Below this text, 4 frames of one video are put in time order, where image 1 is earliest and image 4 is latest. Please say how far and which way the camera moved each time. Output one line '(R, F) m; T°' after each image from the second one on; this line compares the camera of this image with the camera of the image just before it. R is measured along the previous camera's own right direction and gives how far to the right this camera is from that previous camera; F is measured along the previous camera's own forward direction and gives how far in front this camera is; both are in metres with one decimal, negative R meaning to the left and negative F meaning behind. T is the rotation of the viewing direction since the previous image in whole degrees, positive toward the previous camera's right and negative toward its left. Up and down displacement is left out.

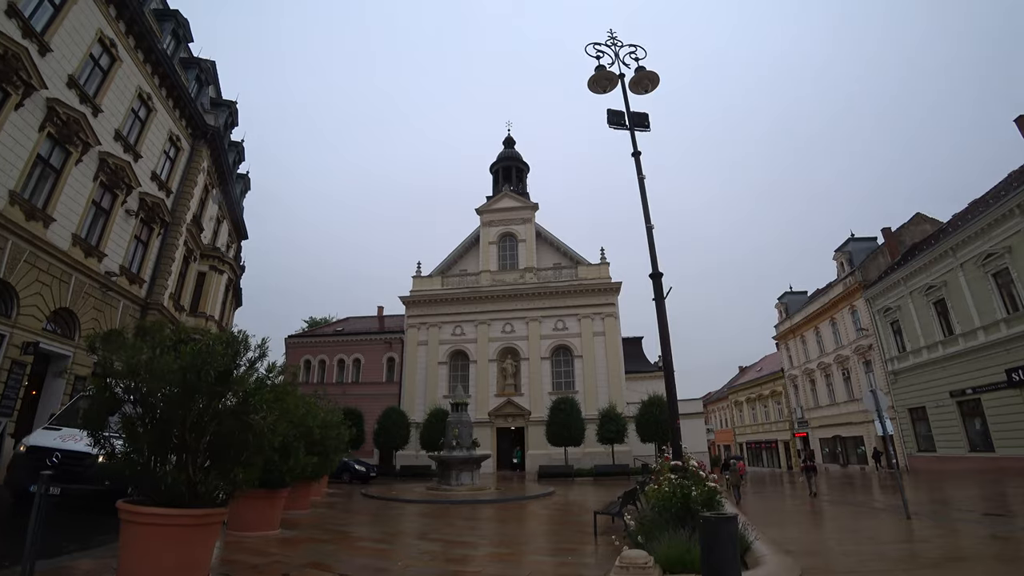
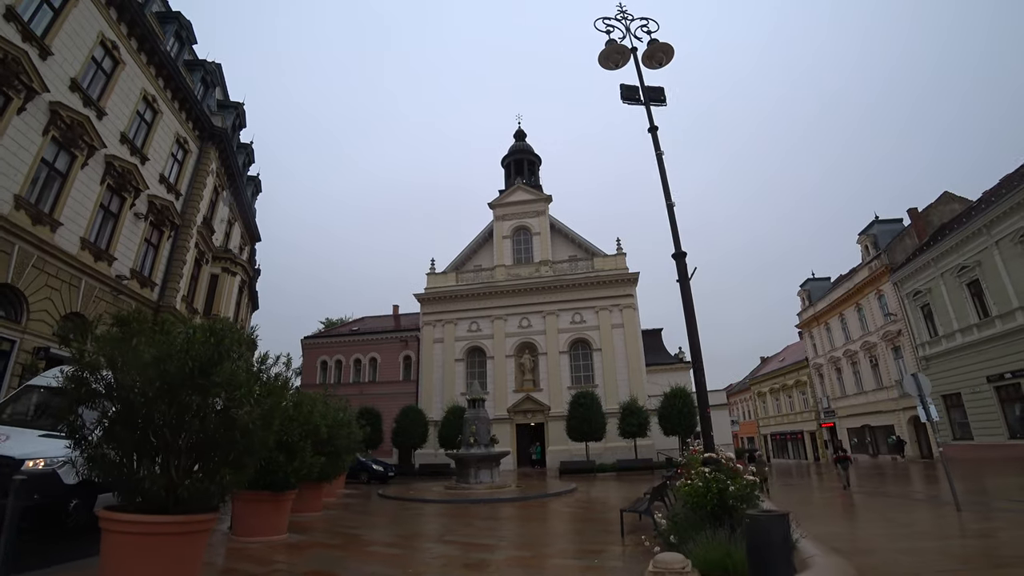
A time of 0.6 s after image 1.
(0.0, +0.4) m; -2°
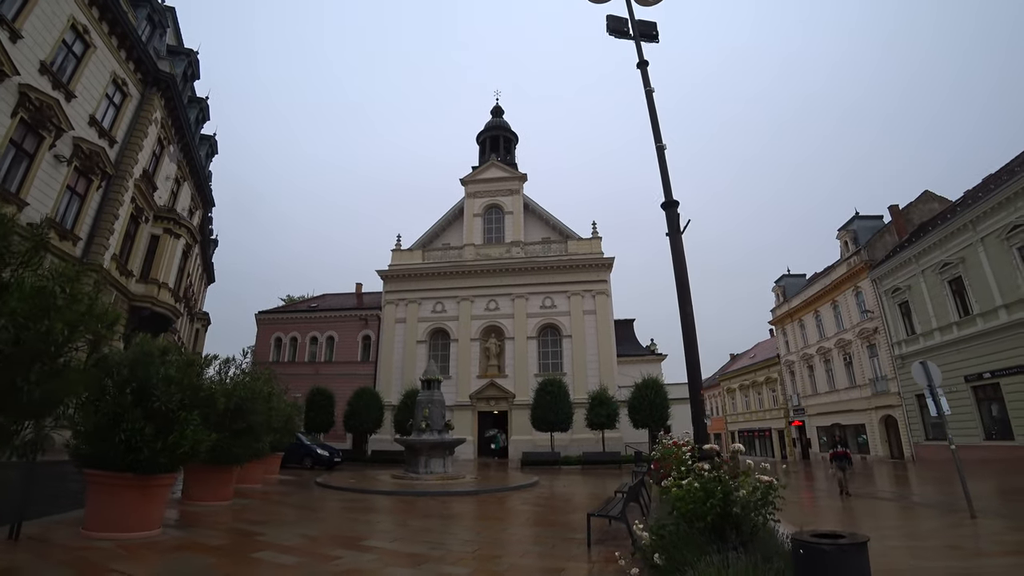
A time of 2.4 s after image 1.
(+0.2, +1.3) m; +3°
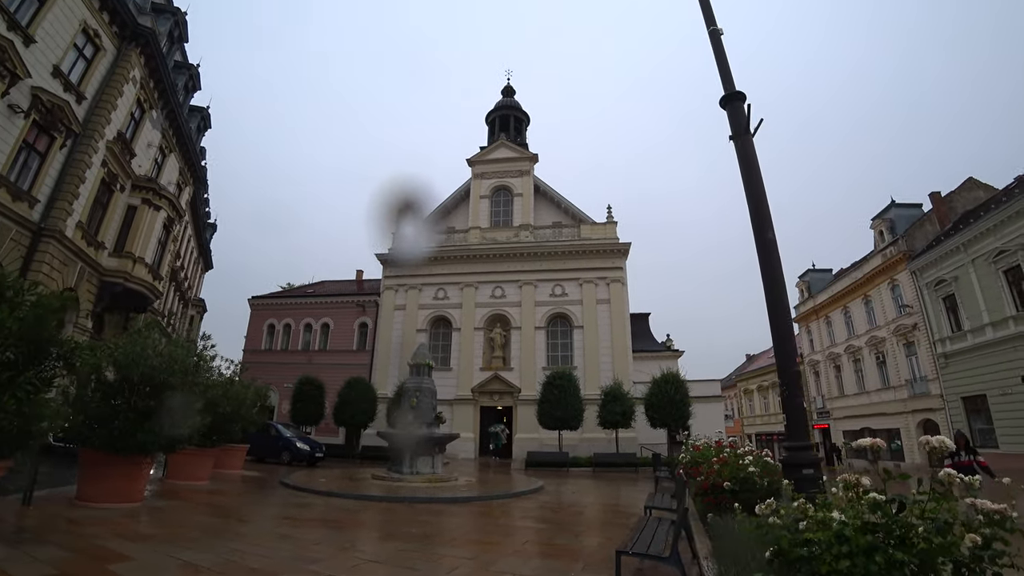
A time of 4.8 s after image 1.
(+0.1, +1.7) m; -1°
